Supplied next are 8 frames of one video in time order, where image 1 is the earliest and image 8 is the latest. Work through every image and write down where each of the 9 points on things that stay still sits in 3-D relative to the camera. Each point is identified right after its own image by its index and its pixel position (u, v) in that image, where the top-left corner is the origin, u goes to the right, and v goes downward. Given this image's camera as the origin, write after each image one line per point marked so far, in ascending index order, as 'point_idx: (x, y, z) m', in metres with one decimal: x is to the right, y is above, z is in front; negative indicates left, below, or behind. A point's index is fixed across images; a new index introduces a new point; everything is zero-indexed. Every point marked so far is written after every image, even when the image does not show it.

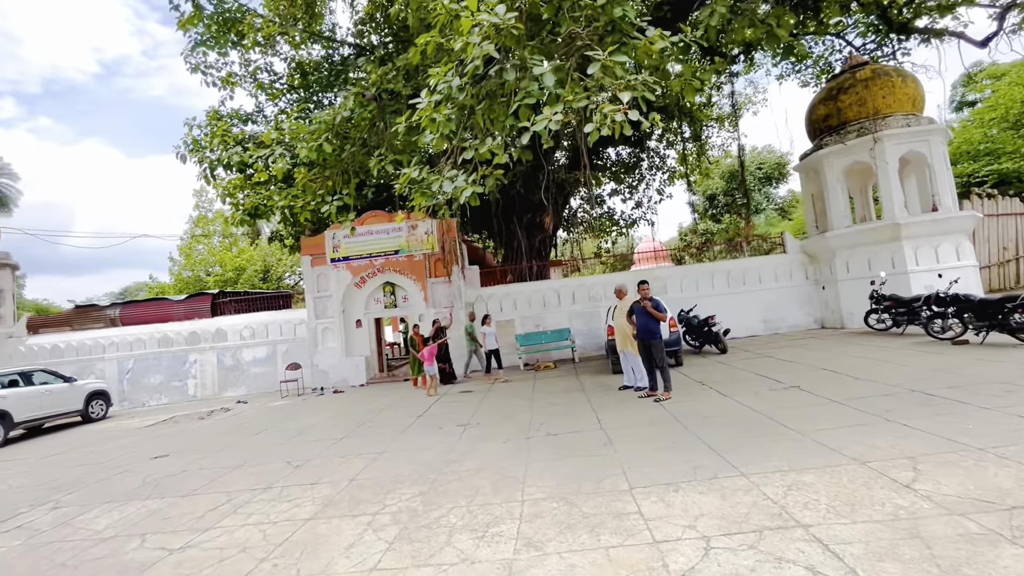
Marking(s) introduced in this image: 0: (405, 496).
0: (-1.0, -1.9, +4.4) m
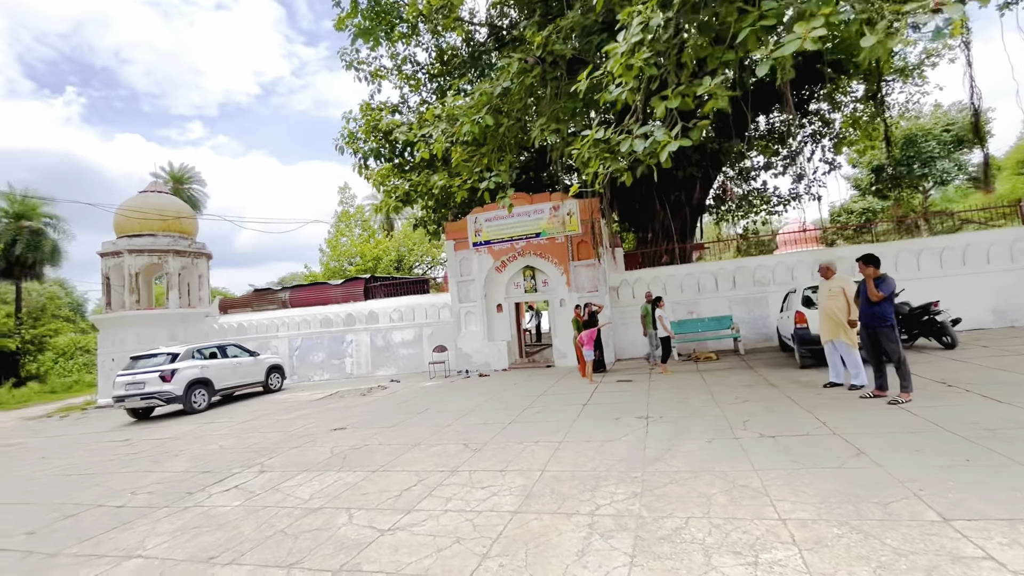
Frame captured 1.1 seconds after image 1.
0: (+0.8, -1.7, +3.8) m
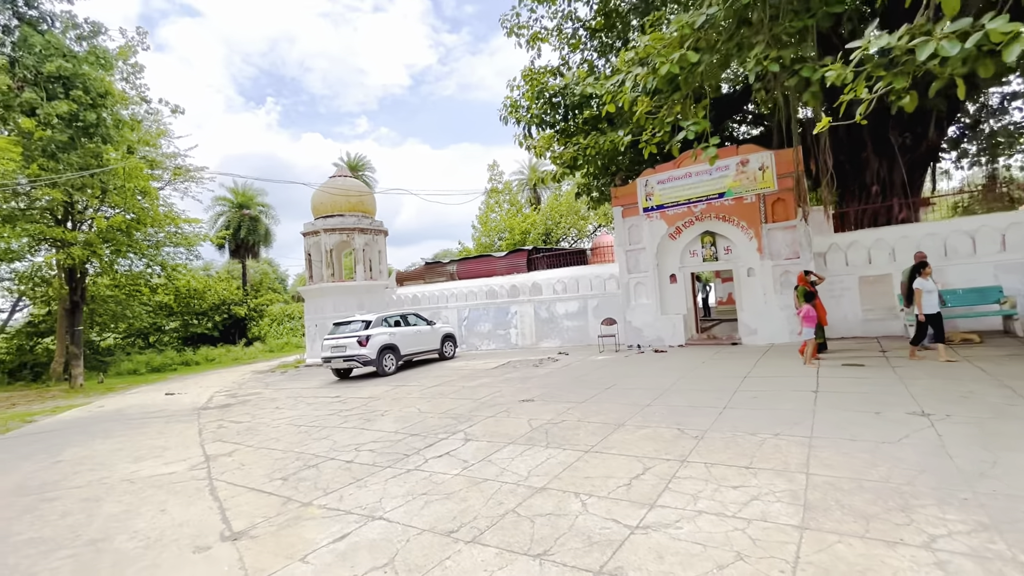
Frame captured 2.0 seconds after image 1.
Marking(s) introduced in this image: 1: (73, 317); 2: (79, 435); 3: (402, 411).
0: (+2.6, -1.4, +2.8) m
1: (-16.5, -1.1, +18.0) m
2: (-7.0, -2.4, +7.8) m
3: (-1.7, -1.9, +7.5) m
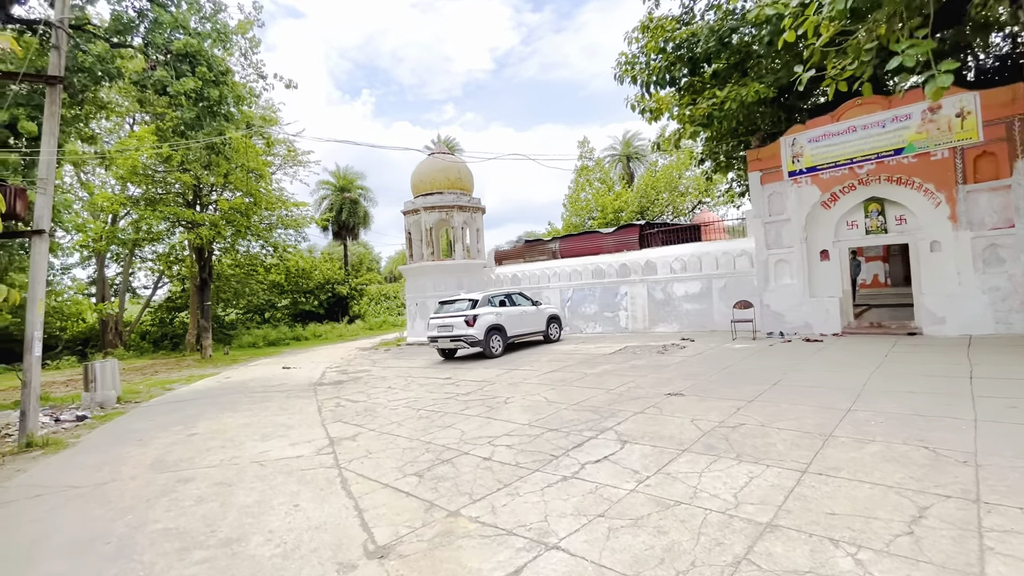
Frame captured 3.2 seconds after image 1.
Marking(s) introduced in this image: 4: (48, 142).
0: (+3.6, -1.2, +1.4) m
1: (-12.6, -0.2, +19.5) m
2: (-5.0, -2.0, +7.9) m
3: (+0.2, -1.5, +6.7) m
4: (-5.9, +1.9, +6.1) m
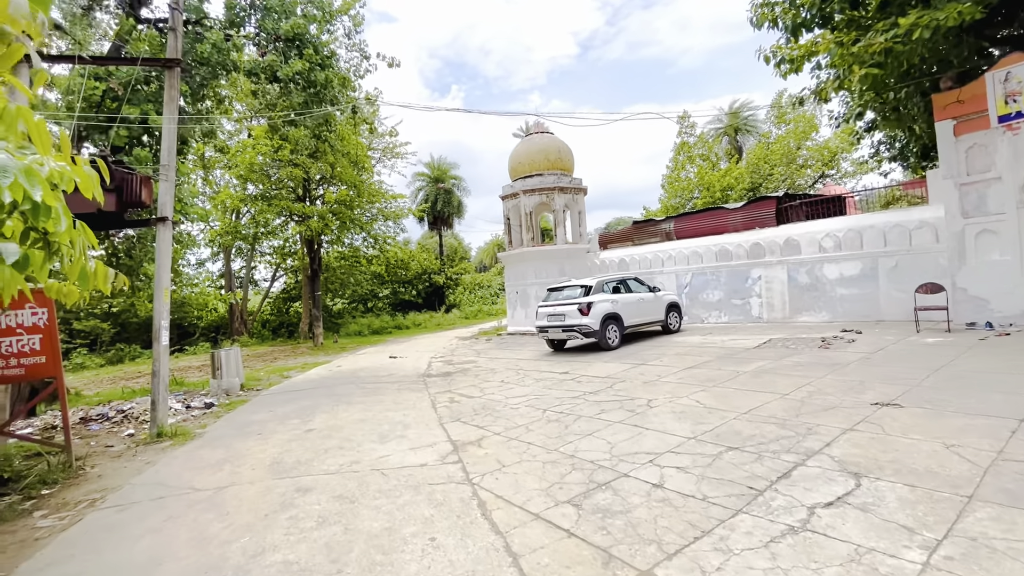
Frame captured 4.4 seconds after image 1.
0: (+4.3, -1.1, -0.3) m
1: (-8.5, +0.2, +20.4) m
2: (-3.0, -1.8, +7.7) m
3: (+1.9, -1.3, +5.6) m
4: (-4.3, +2.0, +6.0) m
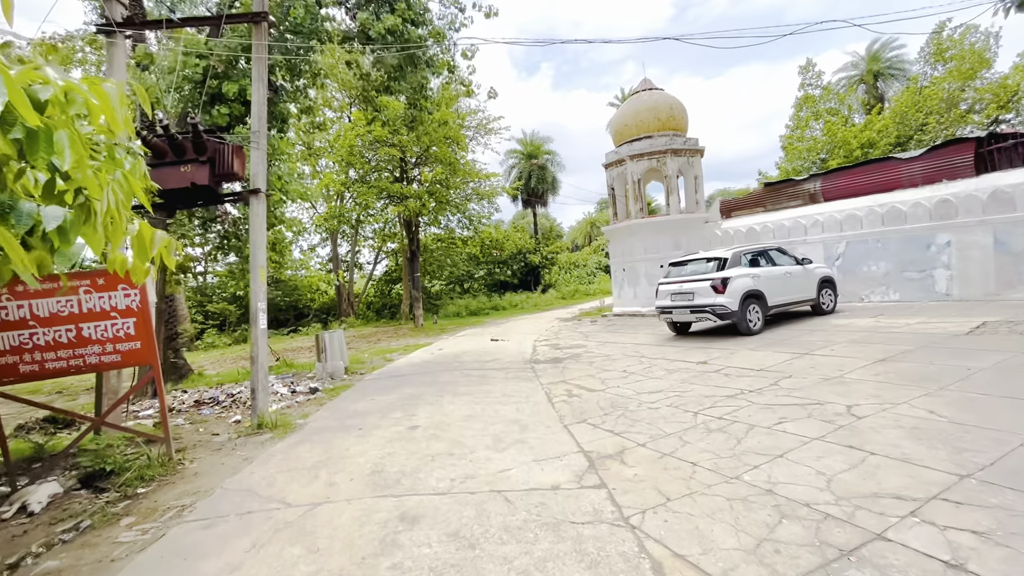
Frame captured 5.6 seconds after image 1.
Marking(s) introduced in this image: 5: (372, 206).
0: (+4.4, -1.0, -2.3) m
1: (-4.3, +1.0, +20.5) m
2: (-1.2, -1.4, +7.0) m
3: (+3.2, -1.0, +4.0) m
4: (-2.9, +2.3, +5.5) m
5: (-5.4, +3.2, +18.5) m
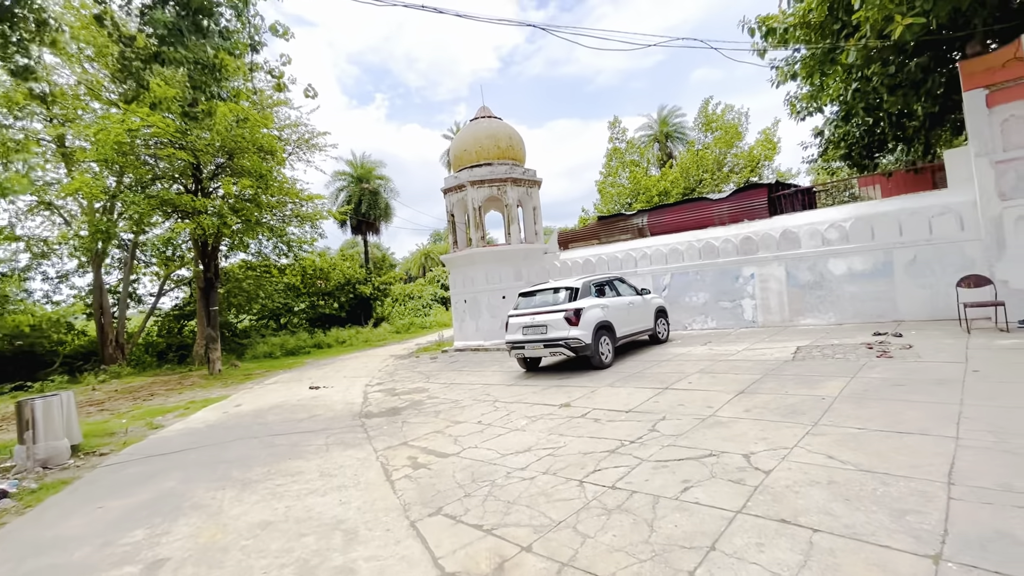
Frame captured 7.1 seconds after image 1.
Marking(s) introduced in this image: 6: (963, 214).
0: (+5.4, -0.8, -1.9) m
1: (-10.5, -0.3, +16.6) m
2: (-3.1, -1.8, +4.8) m
3: (+2.0, -1.3, +3.5) m
4: (-4.2, +2.0, +3.1) m
5: (-11.0, +2.0, +14.5) m
6: (+7.8, +1.3, +8.3) m
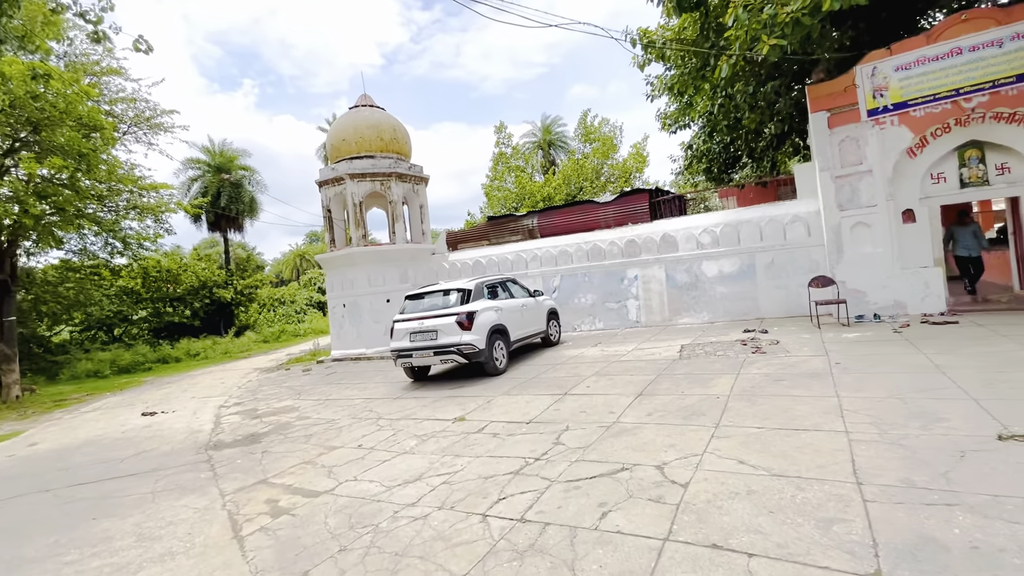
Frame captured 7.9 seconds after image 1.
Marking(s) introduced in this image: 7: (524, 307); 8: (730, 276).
0: (+5.8, -0.8, -1.2) m
1: (-13.9, -0.4, +13.1) m
2: (-4.0, -1.8, +3.4) m
3: (+1.3, -1.2, +3.3) m
4: (-4.7, +1.9, +1.4) m
5: (-14.0, +1.9, +11.0) m
6: (+5.8, +1.3, +9.3) m
7: (+0.2, -0.4, +8.8) m
8: (+4.5, +0.3, +9.7) m
